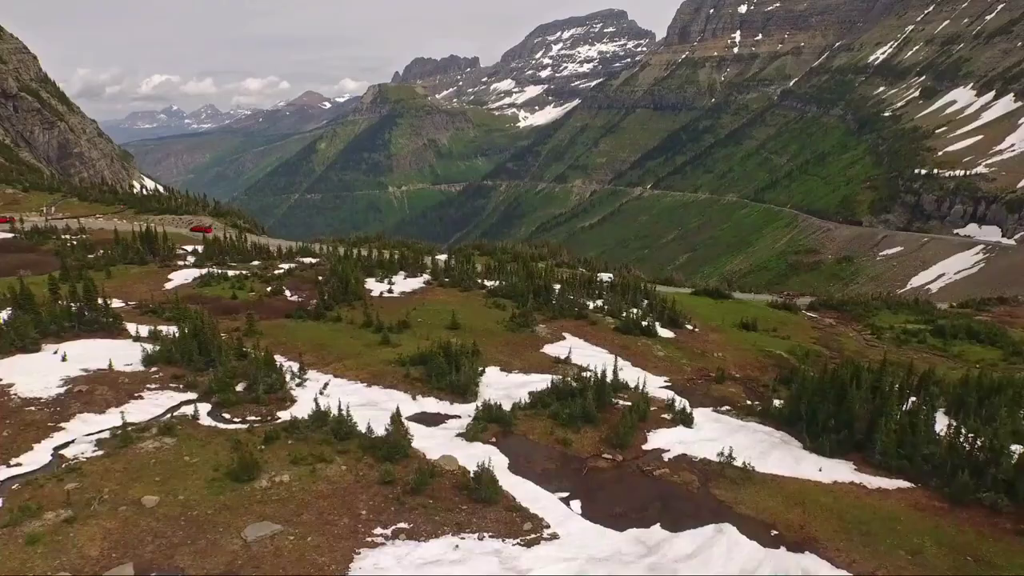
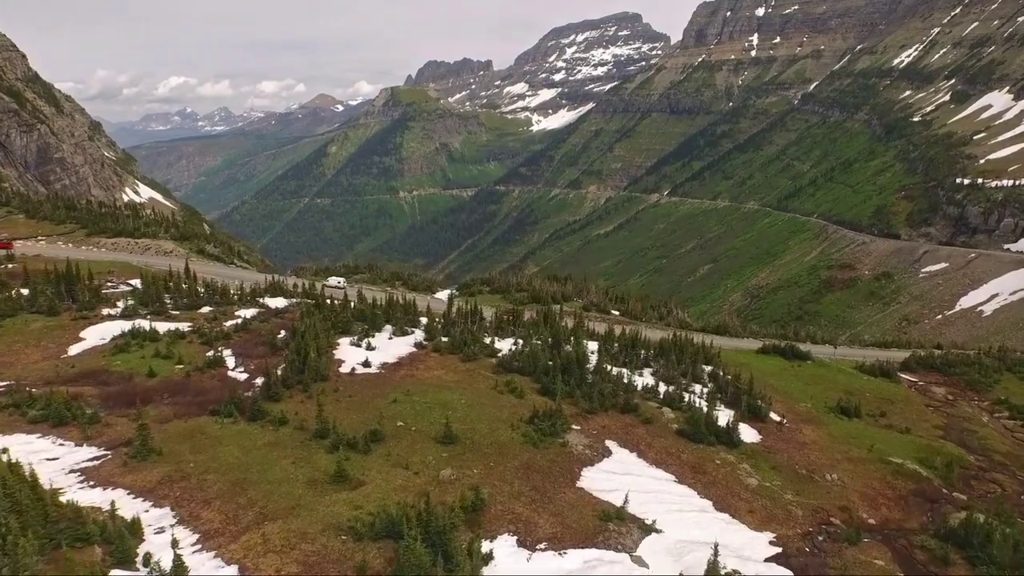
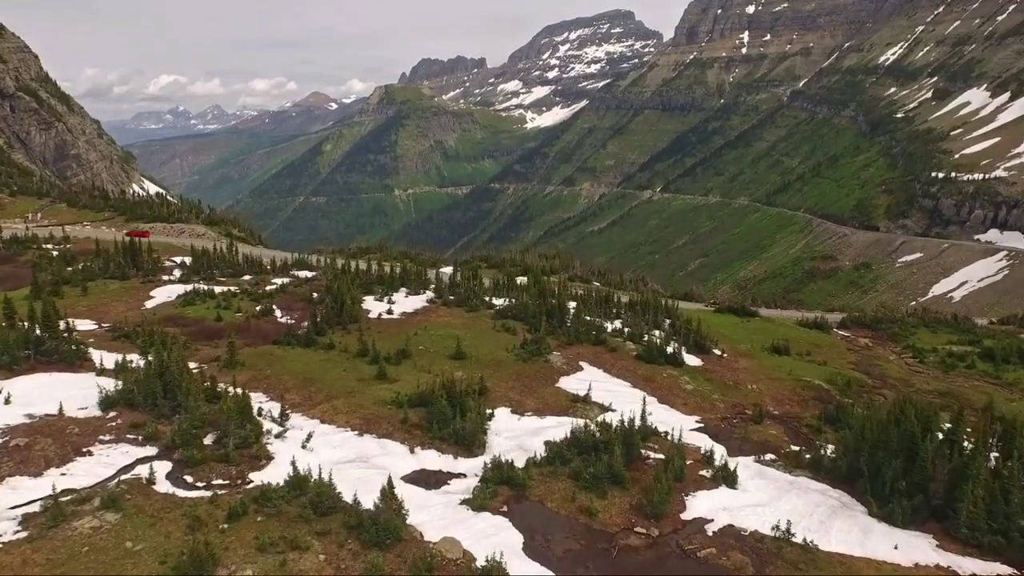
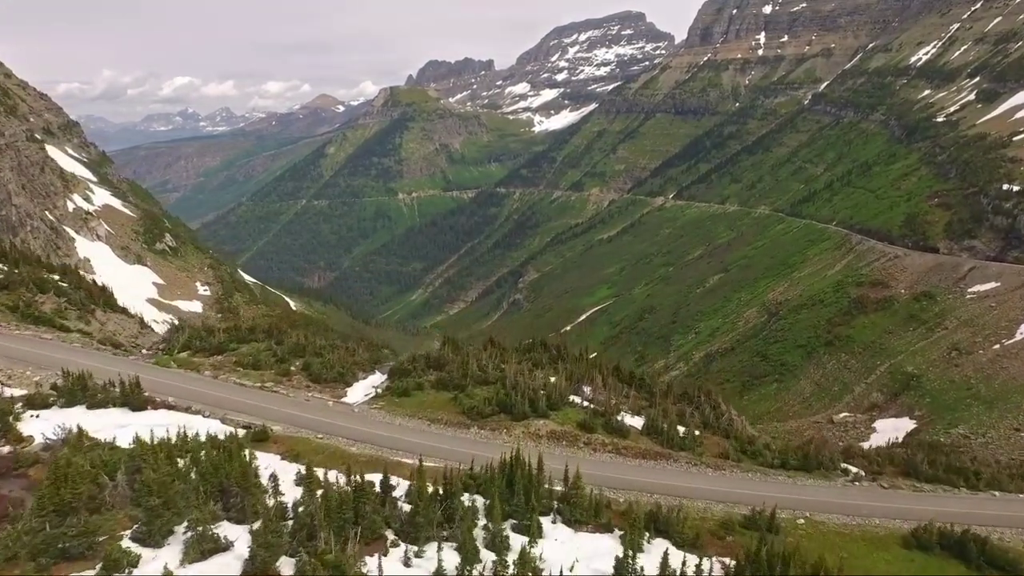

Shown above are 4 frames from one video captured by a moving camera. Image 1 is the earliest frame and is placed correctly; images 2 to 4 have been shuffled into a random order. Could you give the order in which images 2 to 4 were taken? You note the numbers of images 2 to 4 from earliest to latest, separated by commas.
3, 2, 4
